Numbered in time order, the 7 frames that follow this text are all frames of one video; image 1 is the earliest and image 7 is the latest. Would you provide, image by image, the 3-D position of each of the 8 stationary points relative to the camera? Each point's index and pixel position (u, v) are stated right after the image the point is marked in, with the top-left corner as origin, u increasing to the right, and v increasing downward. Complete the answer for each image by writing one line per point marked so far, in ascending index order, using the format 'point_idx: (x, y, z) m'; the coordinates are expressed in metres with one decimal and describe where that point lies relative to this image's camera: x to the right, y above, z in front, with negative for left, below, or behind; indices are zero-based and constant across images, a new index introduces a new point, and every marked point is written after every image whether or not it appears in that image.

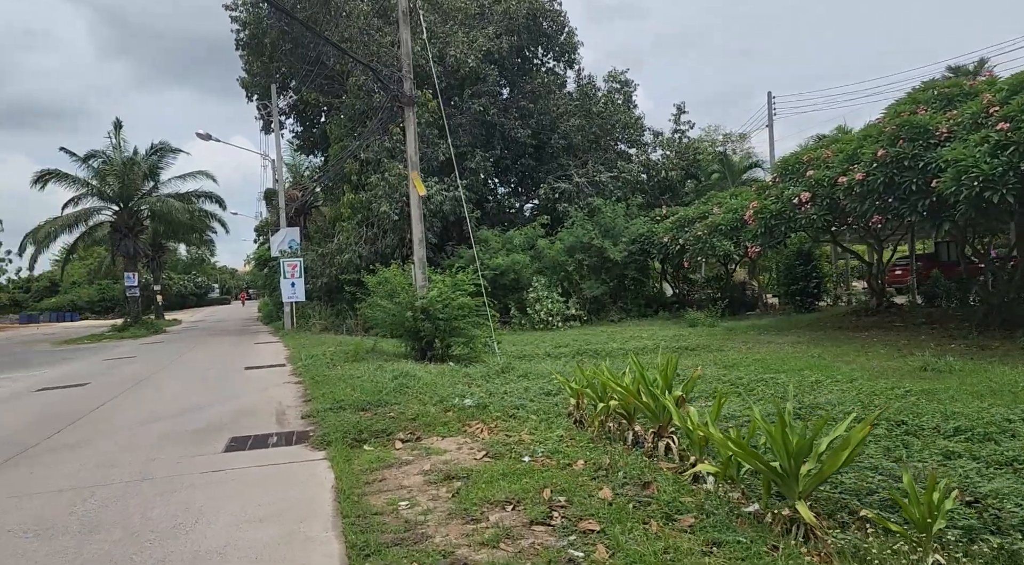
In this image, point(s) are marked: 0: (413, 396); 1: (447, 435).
0: (-1.2, -1.4, +7.5) m
1: (-0.6, -1.5, +6.1) m
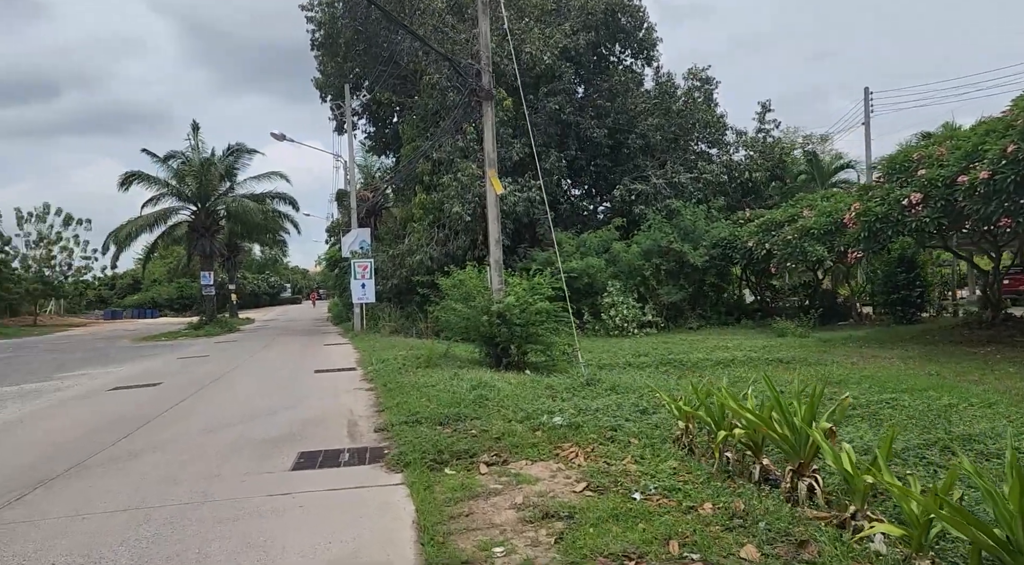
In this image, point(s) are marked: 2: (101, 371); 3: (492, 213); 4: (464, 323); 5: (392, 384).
0: (-0.2, -1.4, +6.8) m
1: (+0.2, -1.5, +5.3) m
2: (-9.1, -2.0, +13.9) m
3: (-0.4, +1.3, +12.2) m
4: (-0.9, -0.8, +11.9) m
5: (-1.7, -1.5, +9.2) m
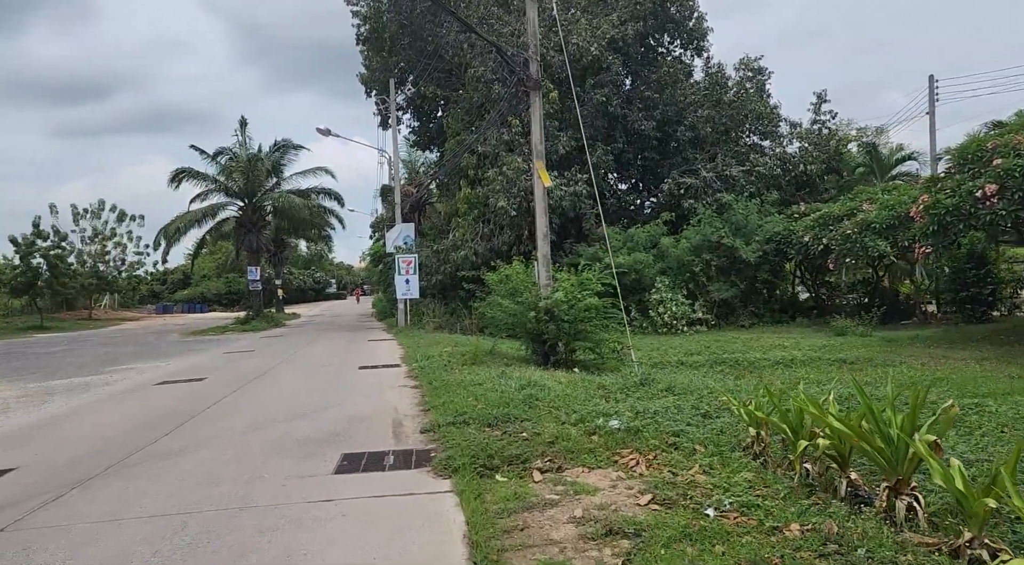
0: (+0.3, -1.3, +6.4) m
1: (+0.6, -1.4, +4.9) m
2: (-8.1, -1.9, +14.1) m
3: (+0.5, +1.4, +11.9) m
4: (0.0, -0.7, +11.5) m
5: (-1.1, -1.4, +9.0) m
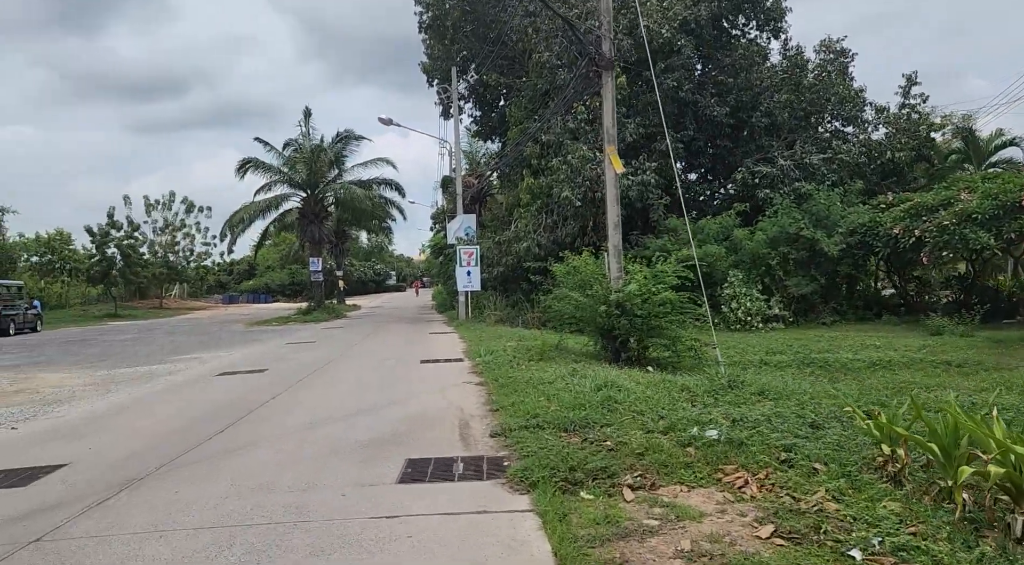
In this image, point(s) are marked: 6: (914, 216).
0: (+1.1, -1.2, +5.7) m
1: (+1.2, -1.3, +4.2) m
2: (-6.7, -1.6, +14.2) m
3: (+1.7, +1.5, +11.1) m
4: (+1.1, -0.5, +10.8) m
5: (-0.1, -1.3, +8.4) m
6: (+12.1, +2.0, +19.1) m
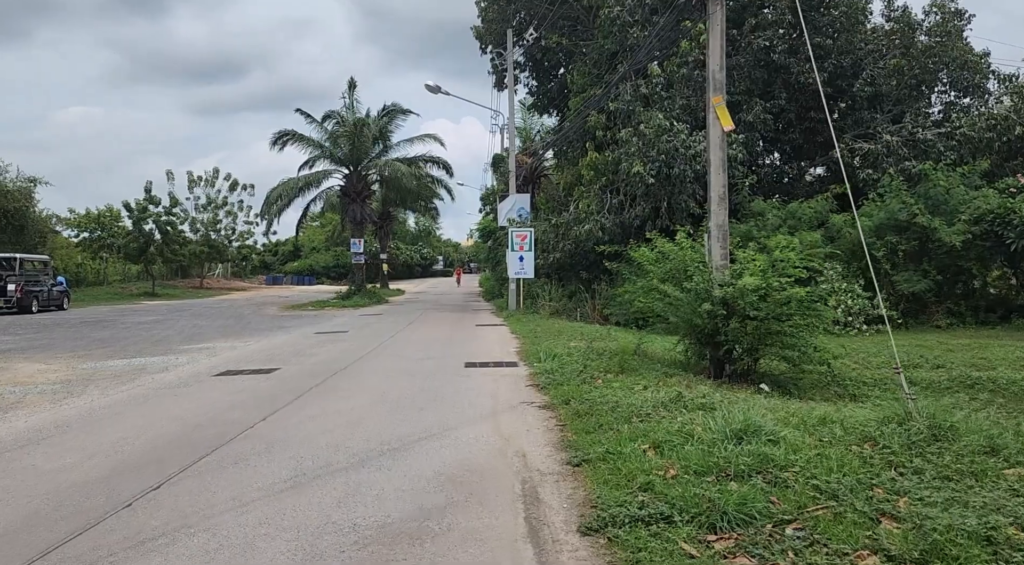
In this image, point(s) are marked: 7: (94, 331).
0: (+1.6, -1.2, +3.3) m
1: (+1.7, -1.3, +1.8) m
2: (-5.5, -1.2, +12.3) m
3: (+2.7, +1.7, +8.6) m
4: (+2.1, -0.4, +8.4) m
5: (+0.6, -1.2, +6.0) m
6: (+13.7, +2.0, +15.7) m
7: (-9.9, -1.2, +15.1) m
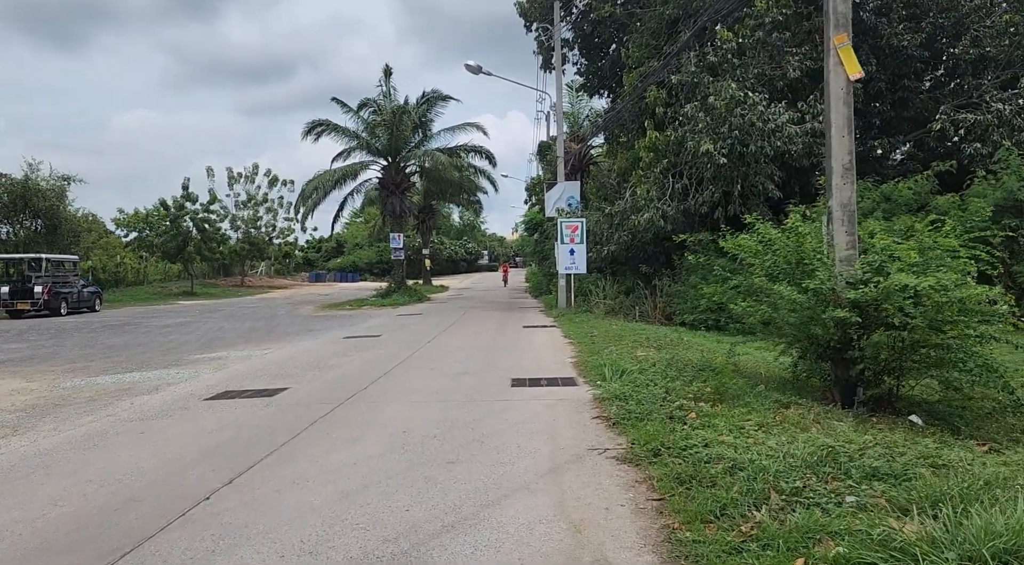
0: (+1.9, -1.2, +1.4) m
1: (+1.8, -1.4, -0.2) m
2: (-4.6, -1.2, +10.8) m
3: (+3.3, +1.7, +6.5) m
4: (+2.7, -0.4, +6.4) m
5: (+1.1, -1.2, +4.2) m
6: (+14.8, +2.2, +12.8) m
7: (-8.8, -1.2, +14.0) m
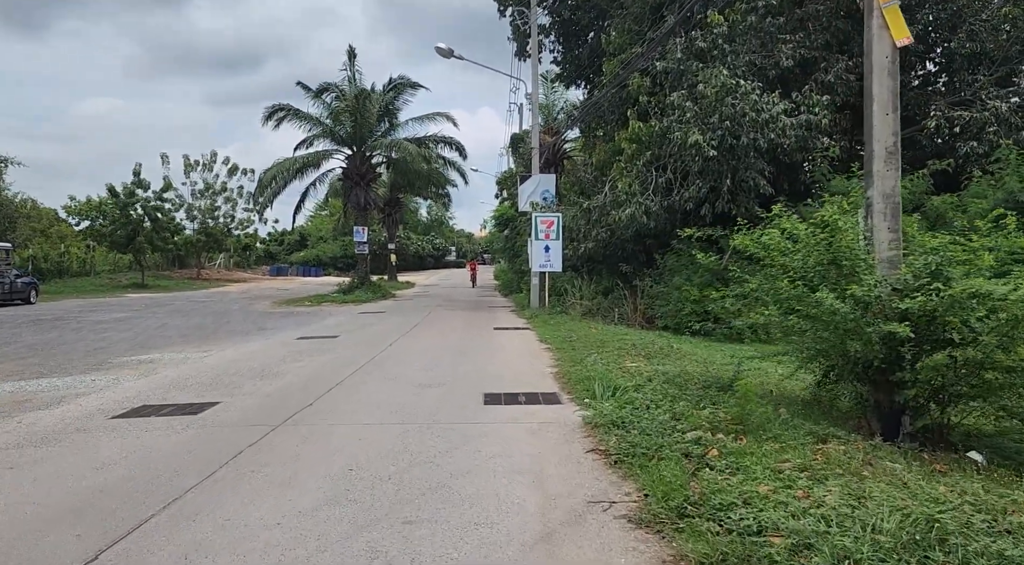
0: (+1.9, -1.3, +0.3) m
1: (+1.9, -1.4, -1.2) m
2: (-5.0, -1.1, +9.5) m
3: (+3.2, +1.7, +5.5) m
4: (+2.5, -0.4, +5.3) m
5: (+1.0, -1.2, +3.1) m
6: (+14.3, +2.0, +12.3) m
7: (-9.3, -1.0, +12.4) m
